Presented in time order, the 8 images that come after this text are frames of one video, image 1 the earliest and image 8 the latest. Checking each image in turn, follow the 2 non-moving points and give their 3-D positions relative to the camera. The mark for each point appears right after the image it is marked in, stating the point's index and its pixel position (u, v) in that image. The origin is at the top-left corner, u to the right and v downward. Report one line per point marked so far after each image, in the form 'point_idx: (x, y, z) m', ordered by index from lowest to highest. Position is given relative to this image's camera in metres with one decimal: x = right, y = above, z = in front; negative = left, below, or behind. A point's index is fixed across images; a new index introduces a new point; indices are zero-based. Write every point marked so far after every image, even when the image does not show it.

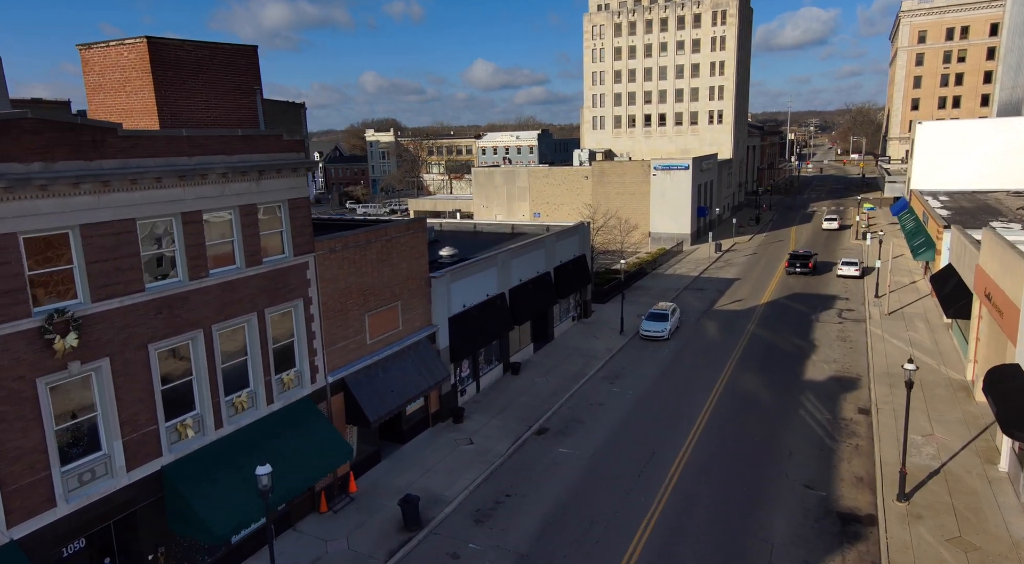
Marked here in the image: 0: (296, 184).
0: (-5.3, +2.4, +16.2) m
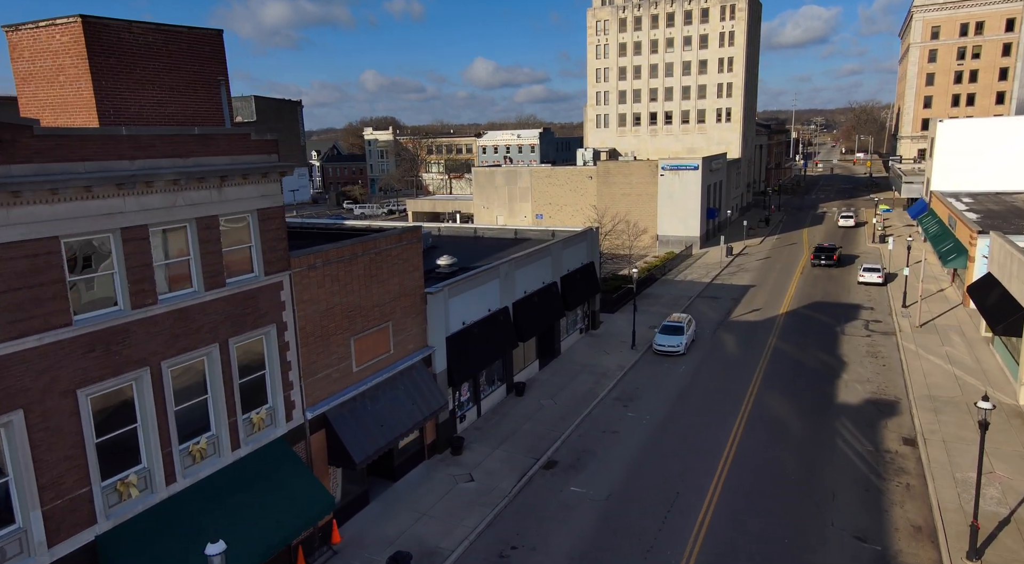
0: (-5.1, +1.9, +13.8) m
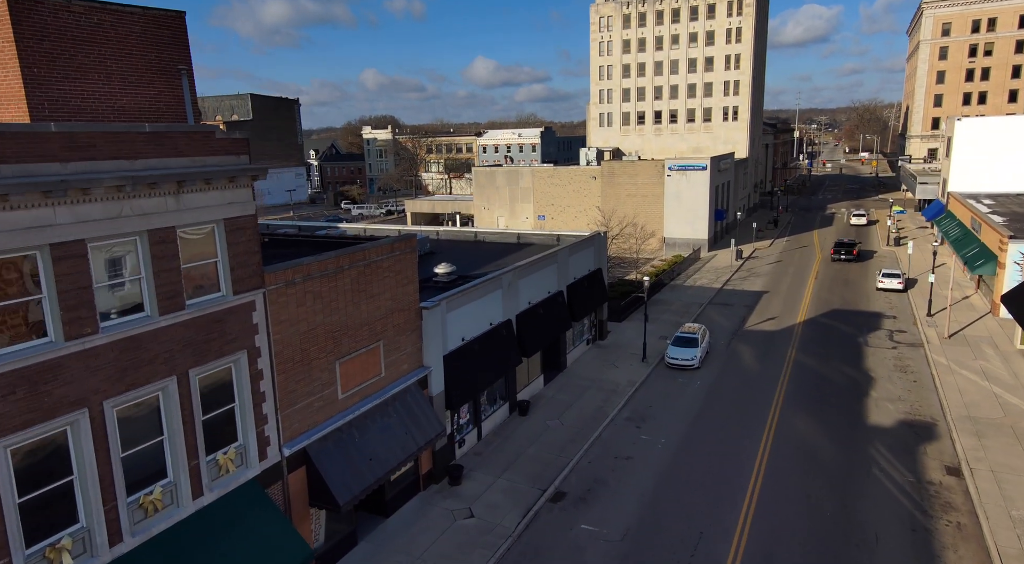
0: (-5.0, +1.5, +12.0) m
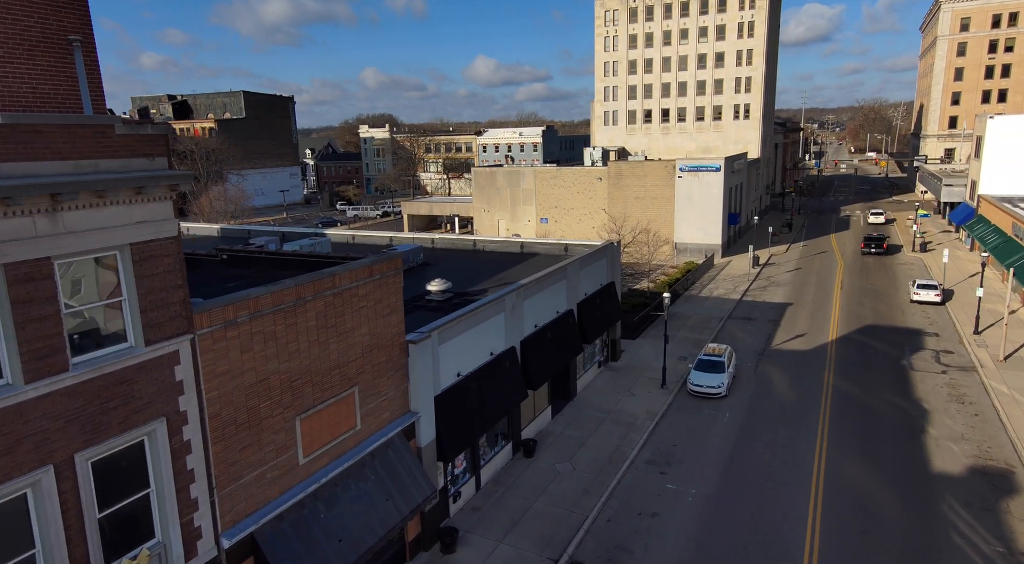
0: (-4.9, +0.9, +8.9) m
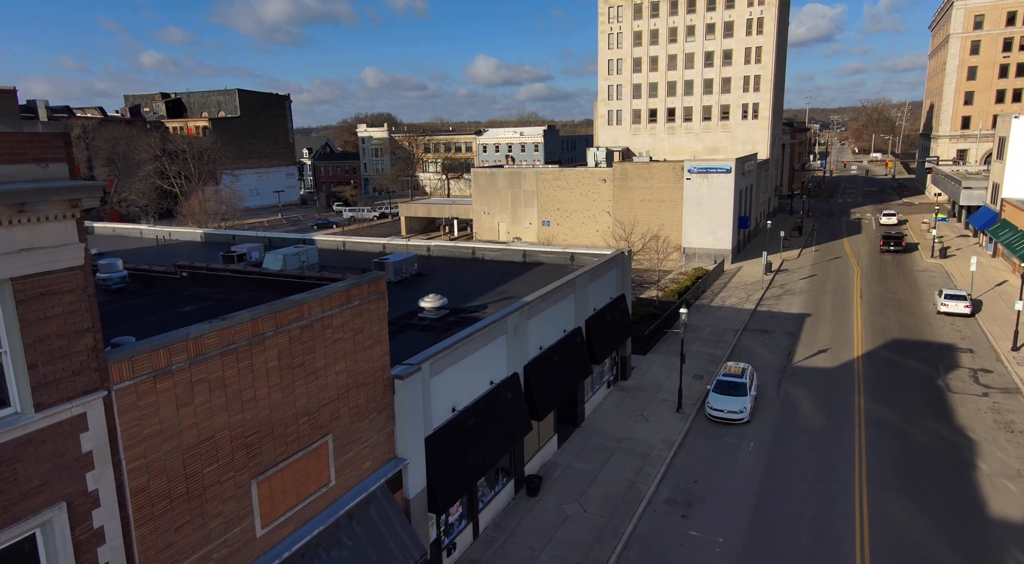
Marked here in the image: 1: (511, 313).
0: (-4.8, +0.4, +6.7) m
1: (0.0, -0.8, +17.0) m
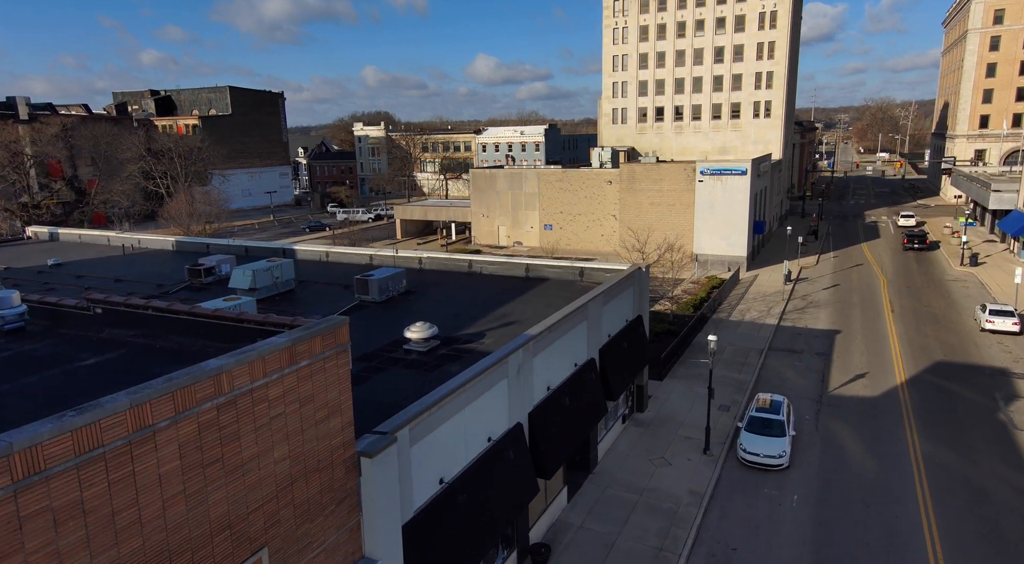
0: (-4.7, -0.2, +3.6) m
1: (0.0, -1.4, +13.9) m
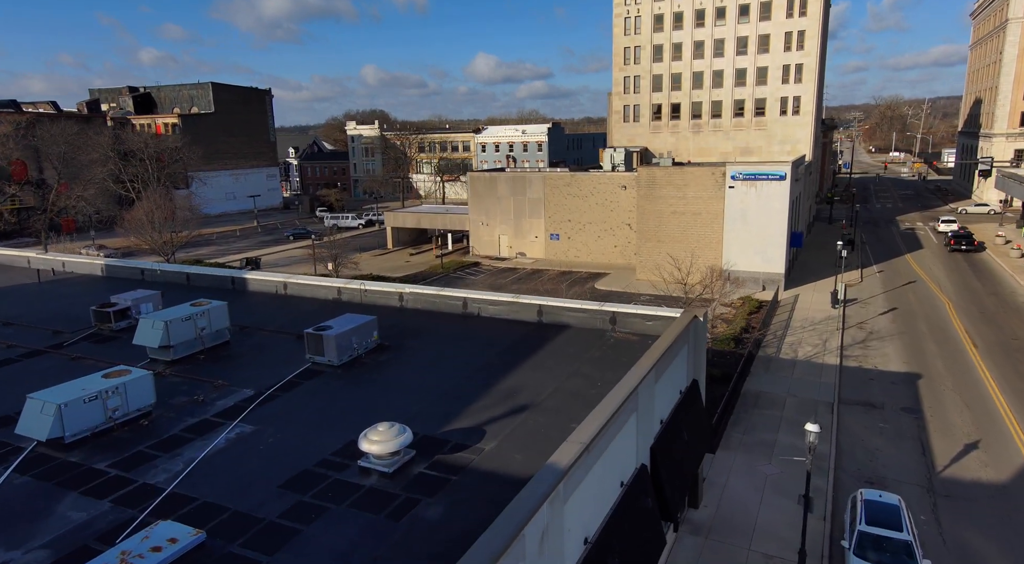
0: (-4.5, -1.6, -2.3) m
1: (+0.3, -2.7, +8.0) m
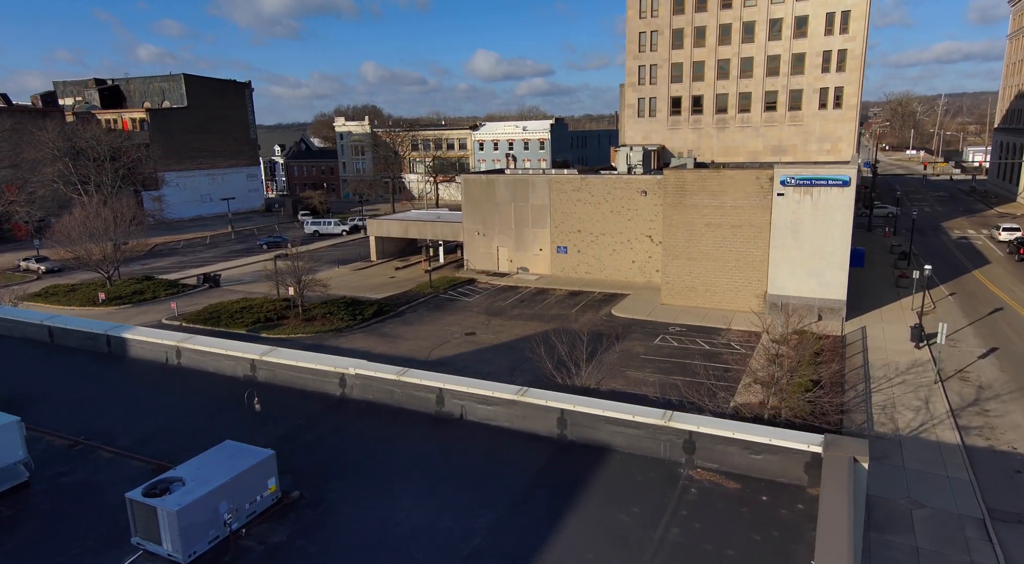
0: (-4.4, -3.1, -9.8) m
1: (+0.3, -4.3, +0.5) m
